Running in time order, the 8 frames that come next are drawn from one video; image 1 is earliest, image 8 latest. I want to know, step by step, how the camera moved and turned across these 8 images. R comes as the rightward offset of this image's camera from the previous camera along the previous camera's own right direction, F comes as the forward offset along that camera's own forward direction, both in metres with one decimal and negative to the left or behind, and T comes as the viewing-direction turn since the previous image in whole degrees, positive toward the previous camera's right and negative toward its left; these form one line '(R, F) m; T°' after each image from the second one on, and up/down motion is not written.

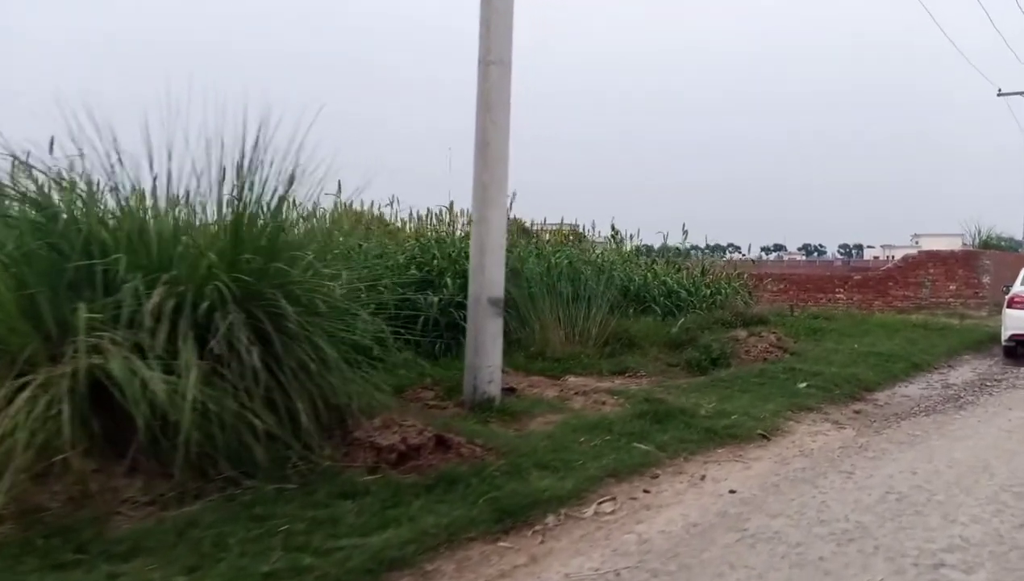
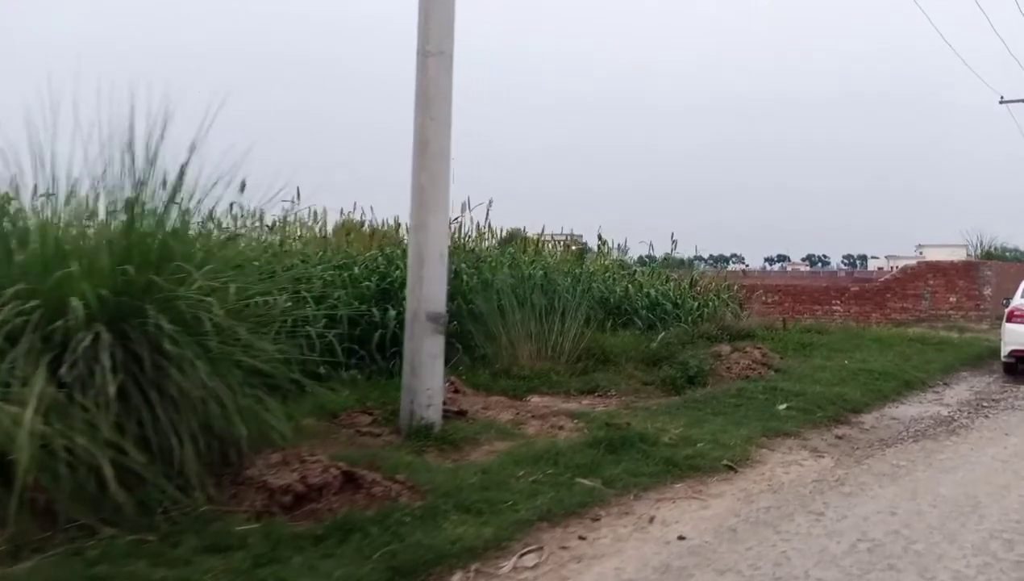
(+0.4, +0.7) m; 0°
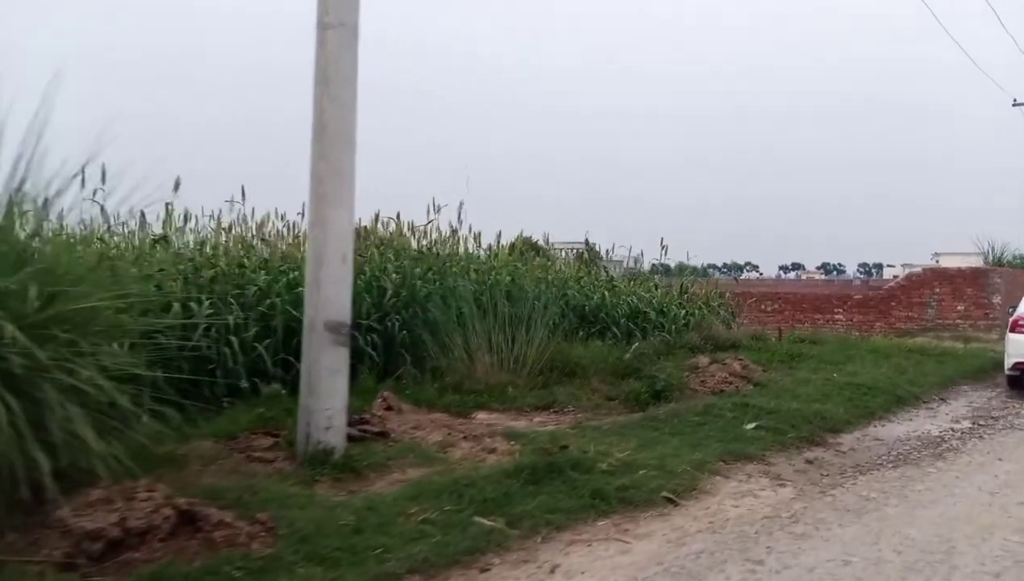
(+0.6, +0.8) m; -1°
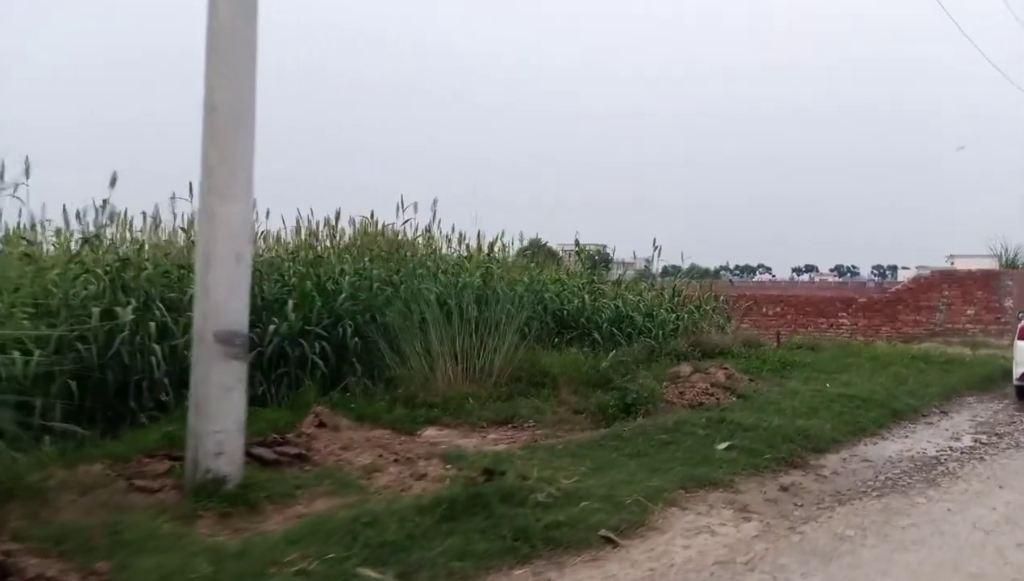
(+0.5, +0.7) m; -1°
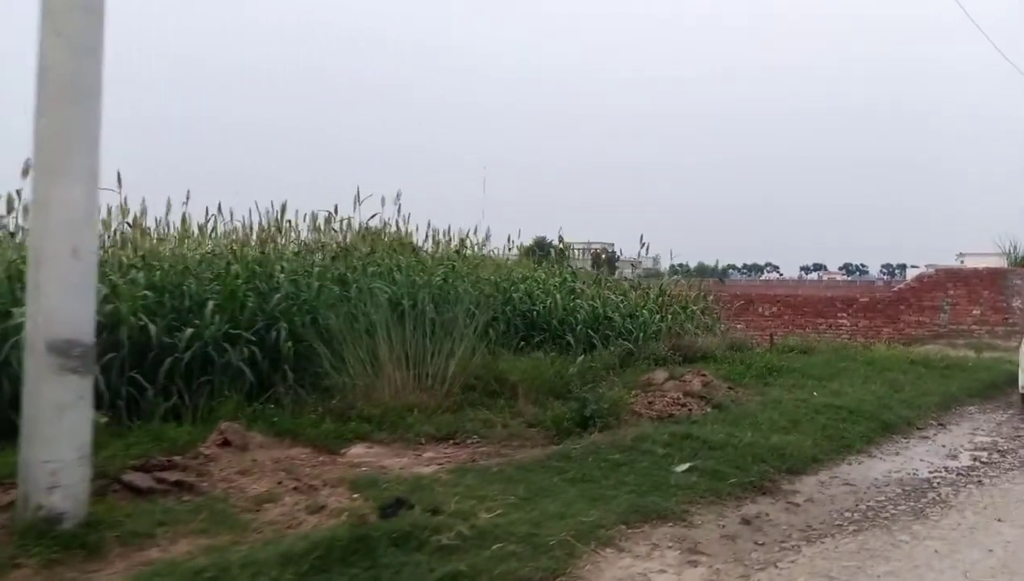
(+0.5, +0.8) m; -1°
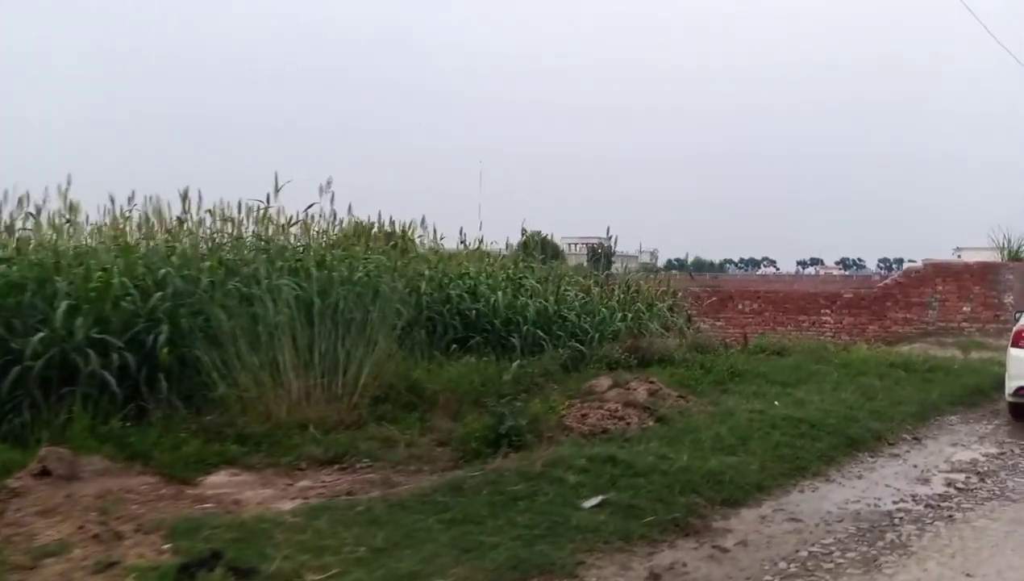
(+0.6, +1.0) m; 0°
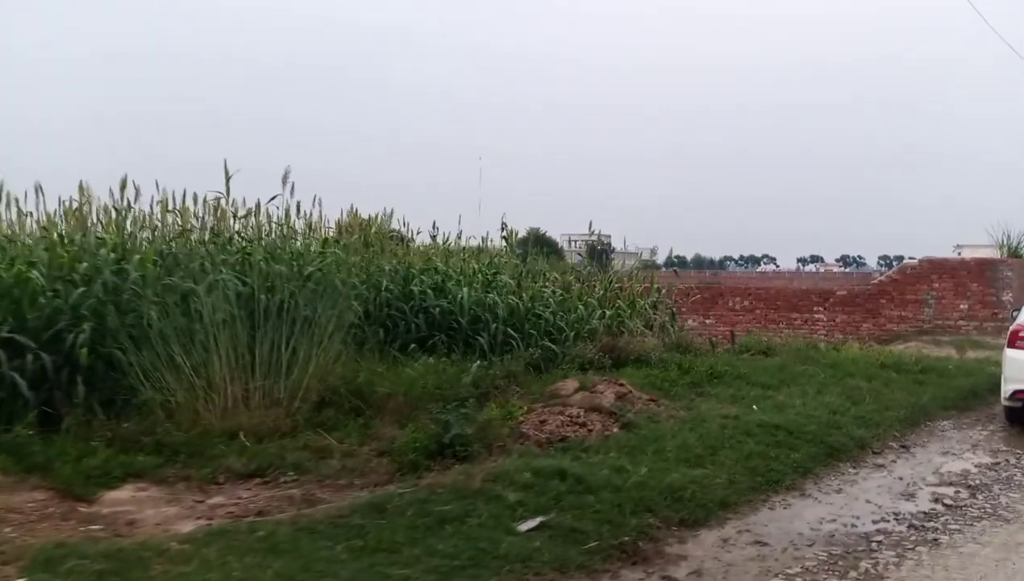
(+0.3, +0.6) m; 0°
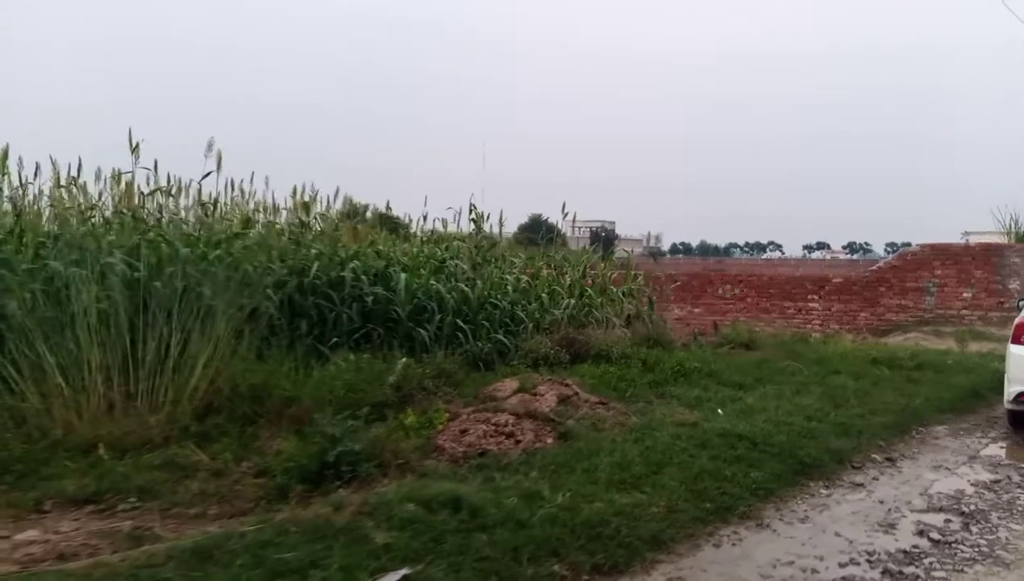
(+0.5, +1.0) m; 0°
